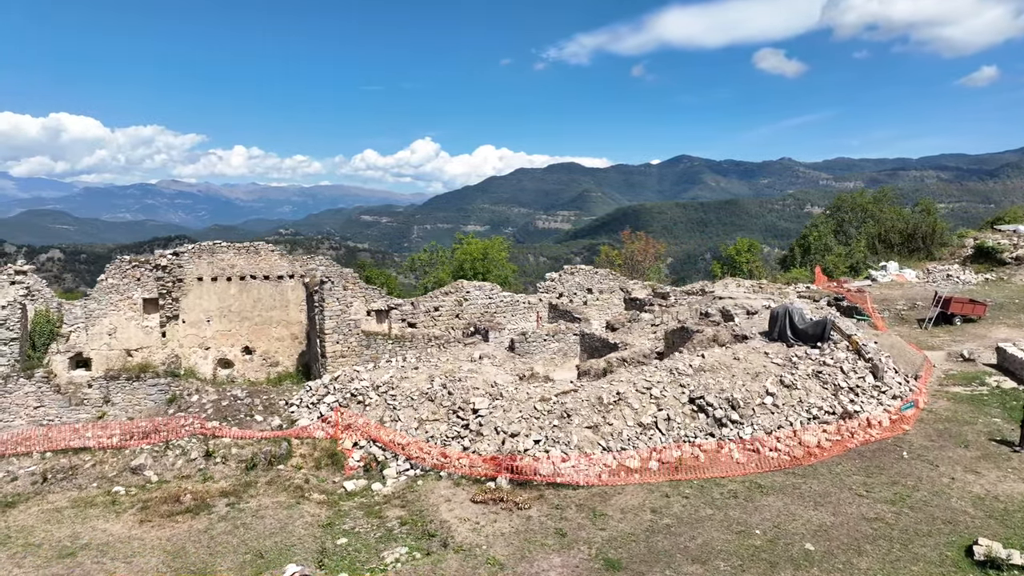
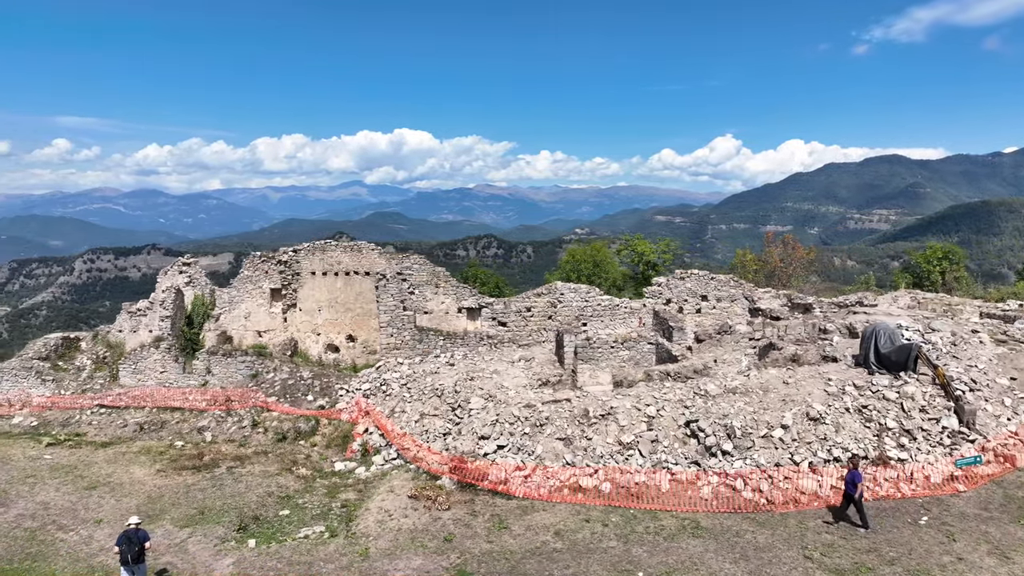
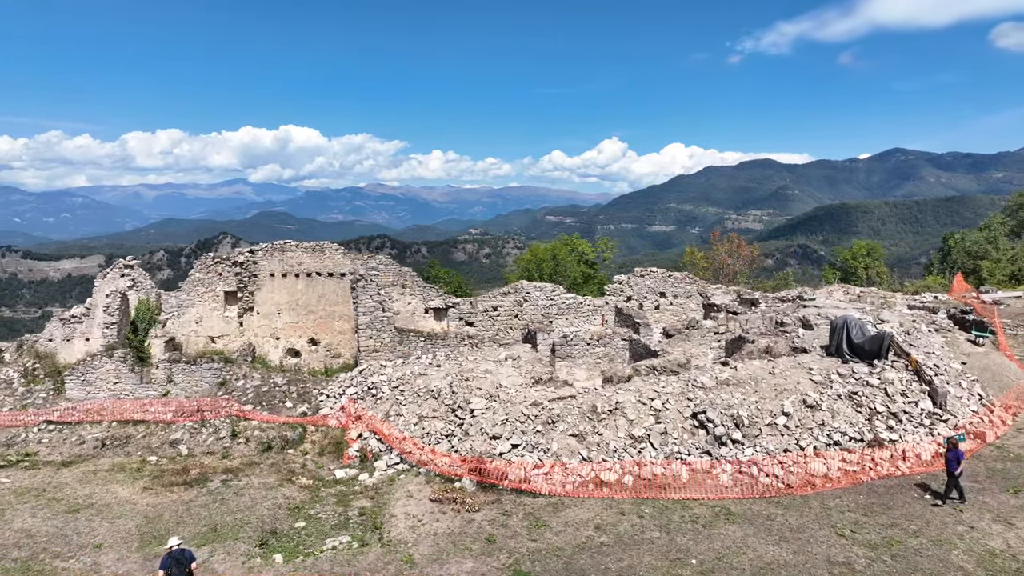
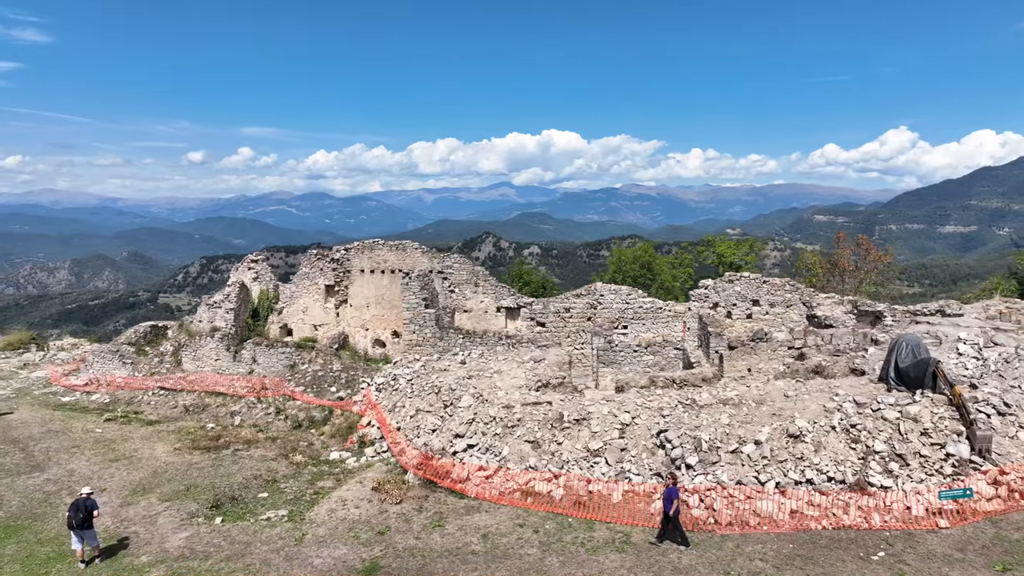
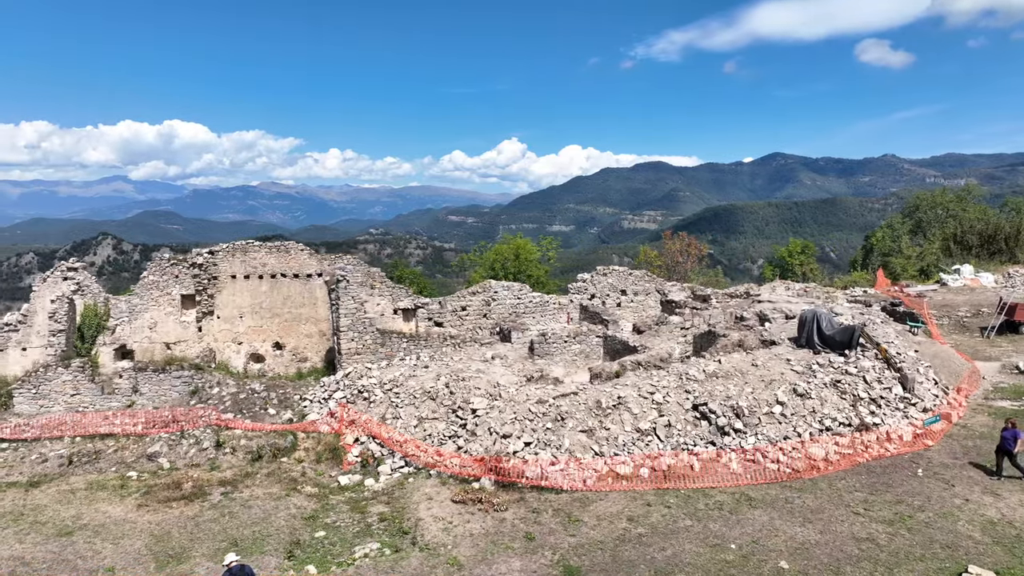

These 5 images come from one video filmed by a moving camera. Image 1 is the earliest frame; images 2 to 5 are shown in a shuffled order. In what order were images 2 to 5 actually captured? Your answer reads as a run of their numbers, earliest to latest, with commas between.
5, 3, 2, 4
